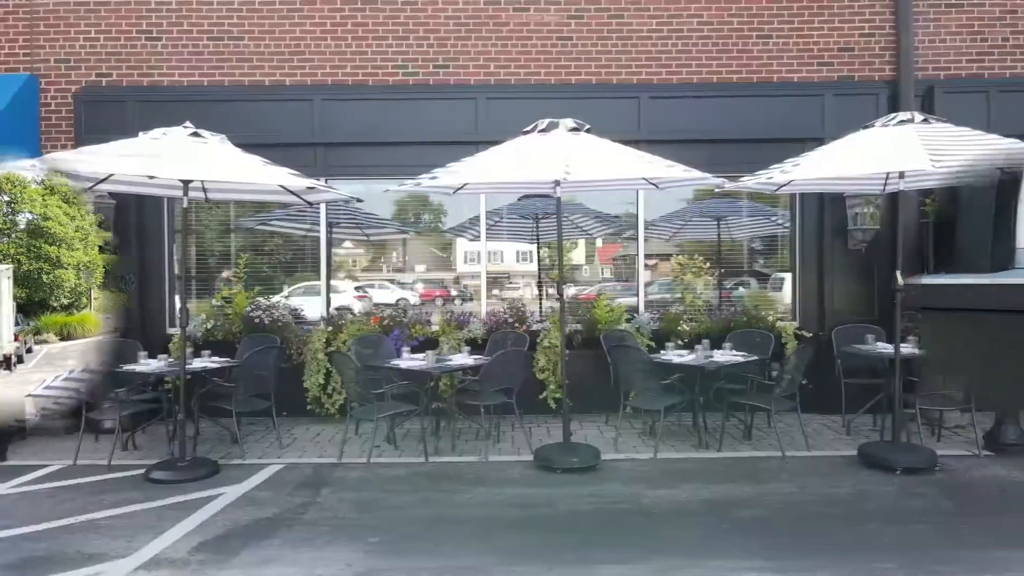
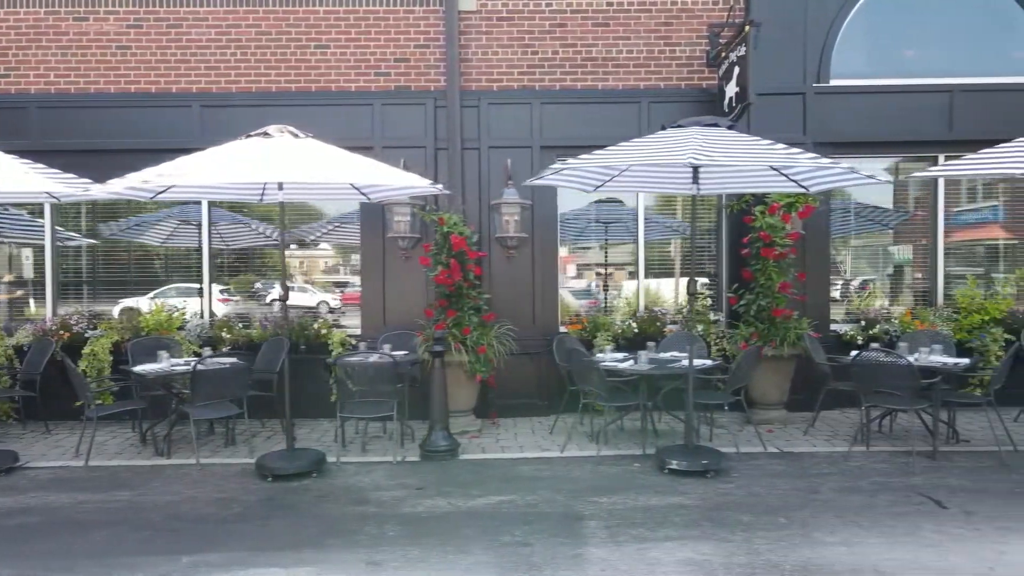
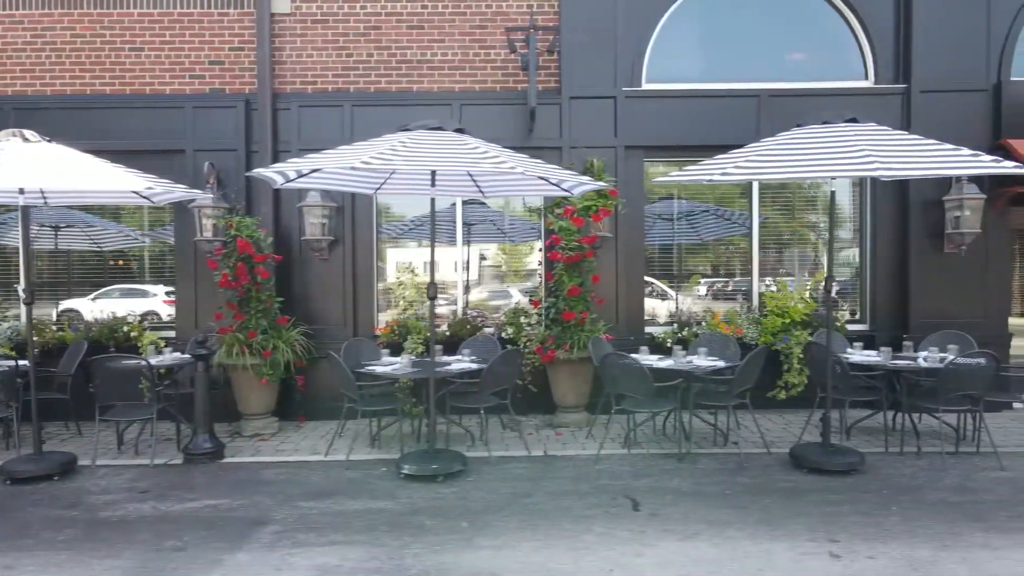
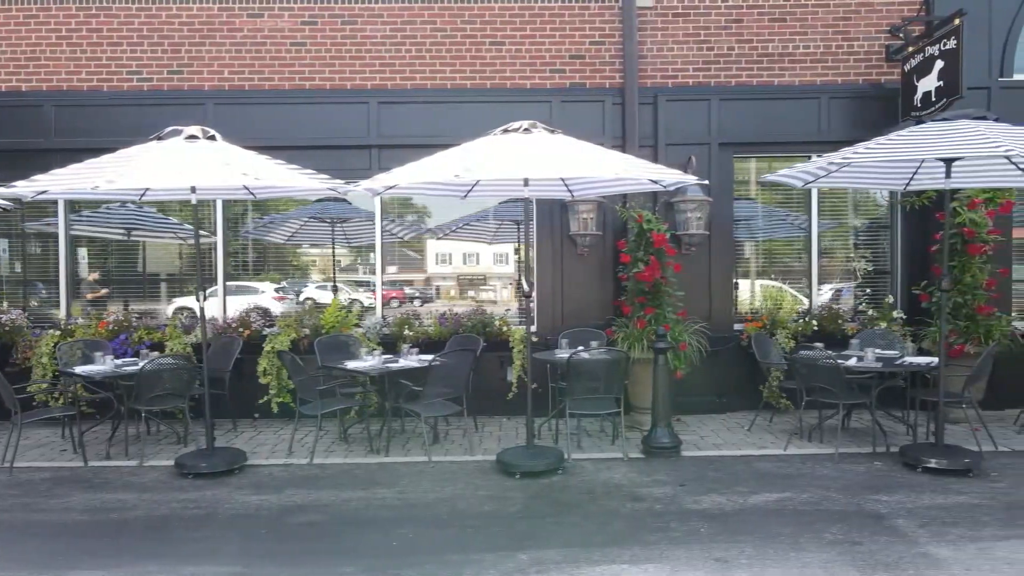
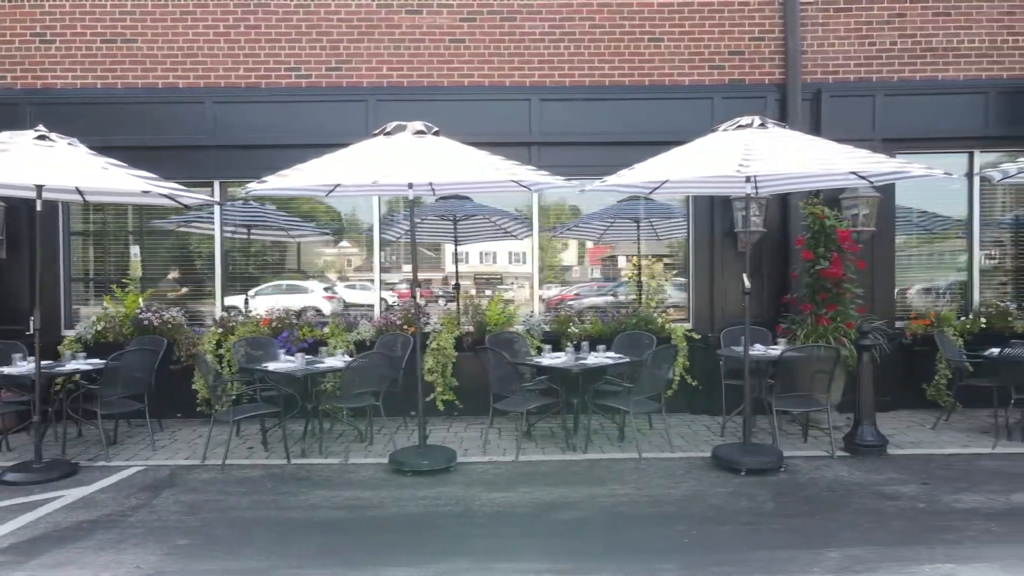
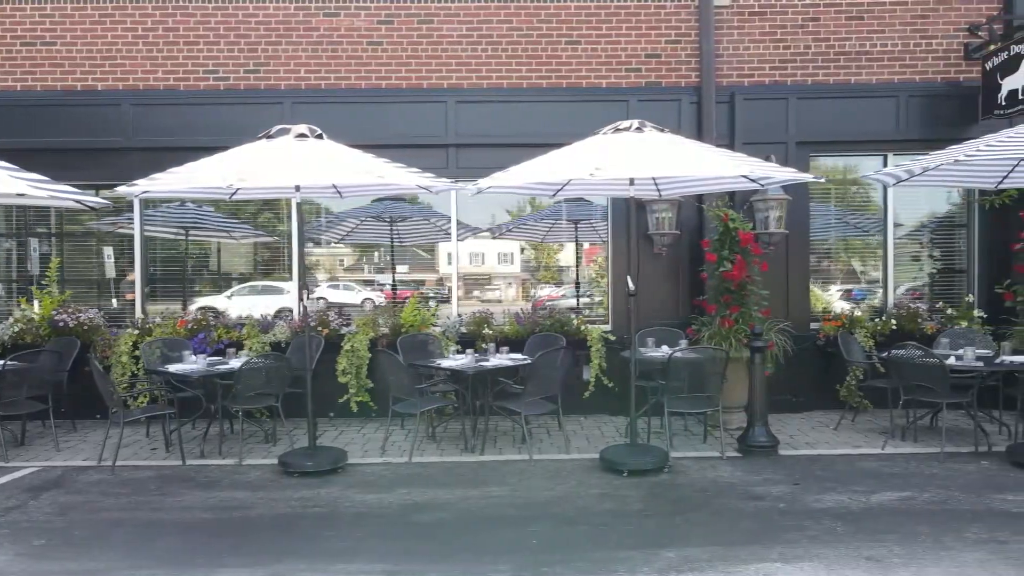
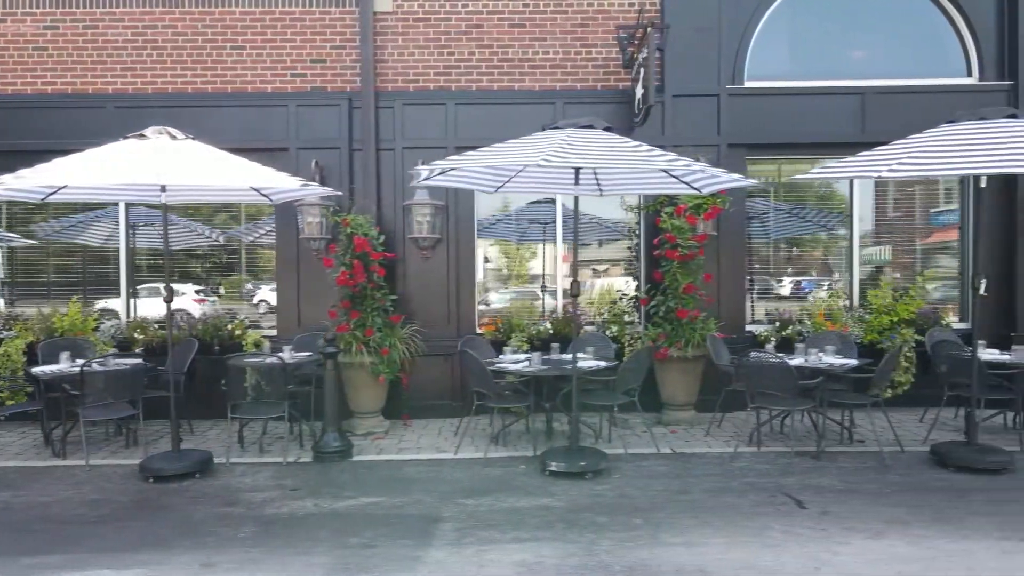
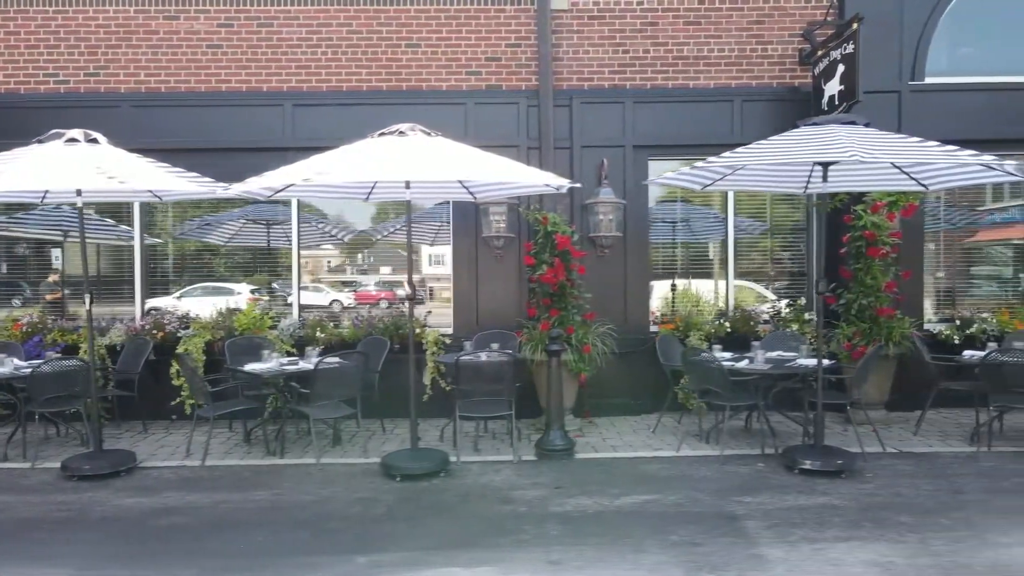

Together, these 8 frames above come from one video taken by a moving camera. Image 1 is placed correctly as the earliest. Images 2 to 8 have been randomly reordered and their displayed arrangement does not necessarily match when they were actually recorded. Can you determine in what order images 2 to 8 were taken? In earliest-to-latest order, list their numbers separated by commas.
5, 6, 4, 8, 2, 7, 3
